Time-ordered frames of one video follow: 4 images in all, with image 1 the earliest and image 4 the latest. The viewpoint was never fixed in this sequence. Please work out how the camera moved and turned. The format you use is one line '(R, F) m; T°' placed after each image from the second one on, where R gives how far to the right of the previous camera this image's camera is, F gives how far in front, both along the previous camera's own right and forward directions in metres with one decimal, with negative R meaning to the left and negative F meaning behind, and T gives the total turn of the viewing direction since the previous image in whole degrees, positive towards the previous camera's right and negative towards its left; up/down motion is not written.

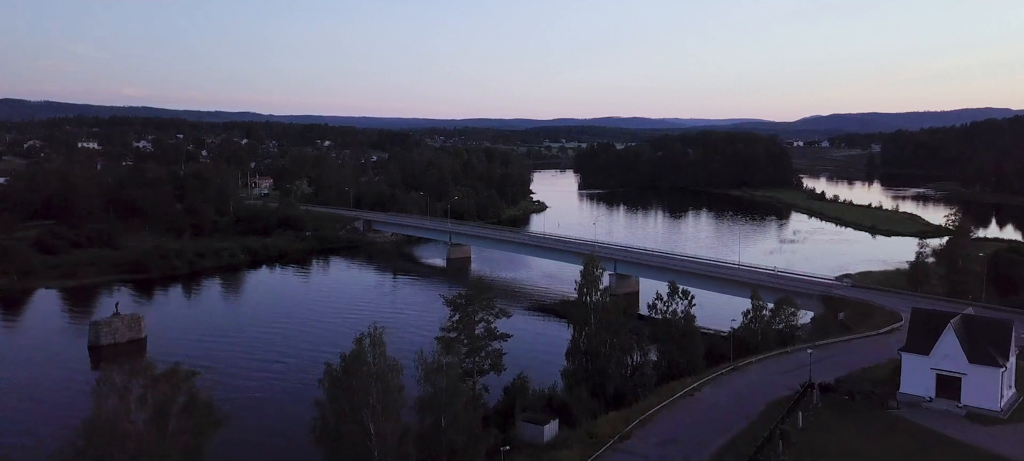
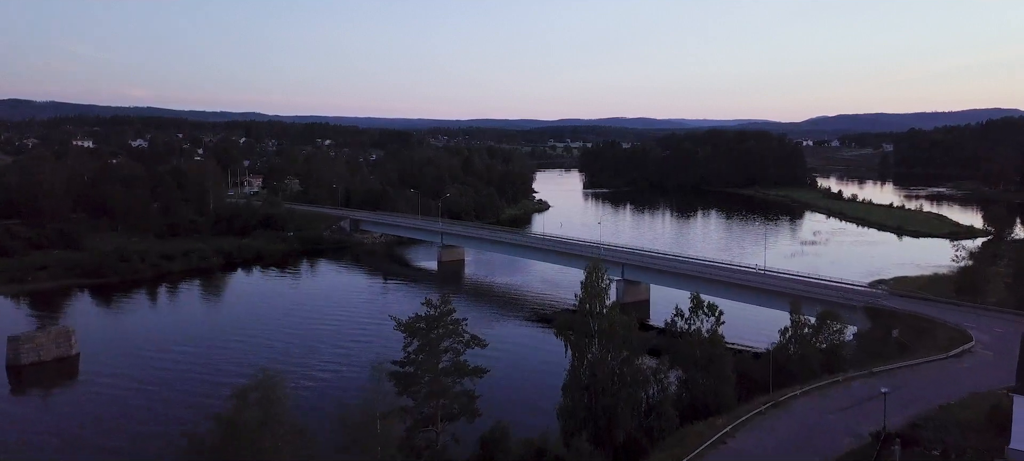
(+0.5, +4.4) m; 0°
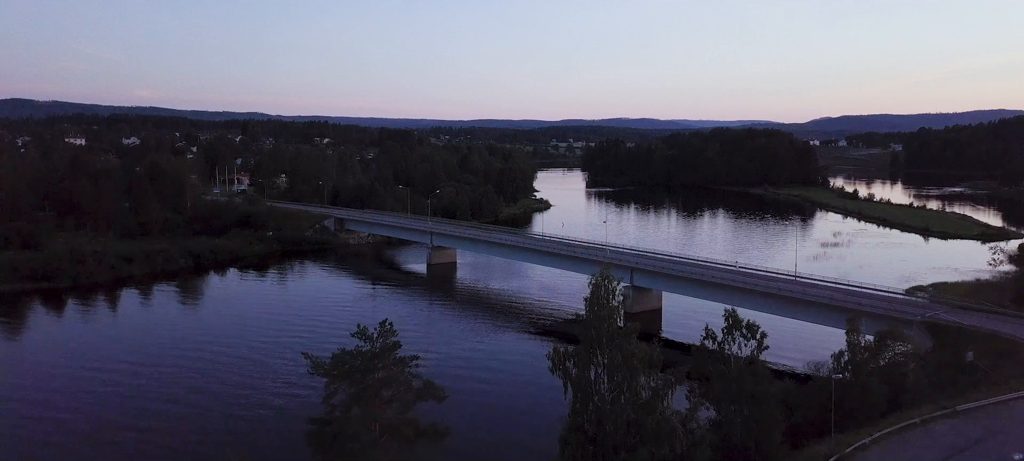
(+0.4, +4.1) m; 0°
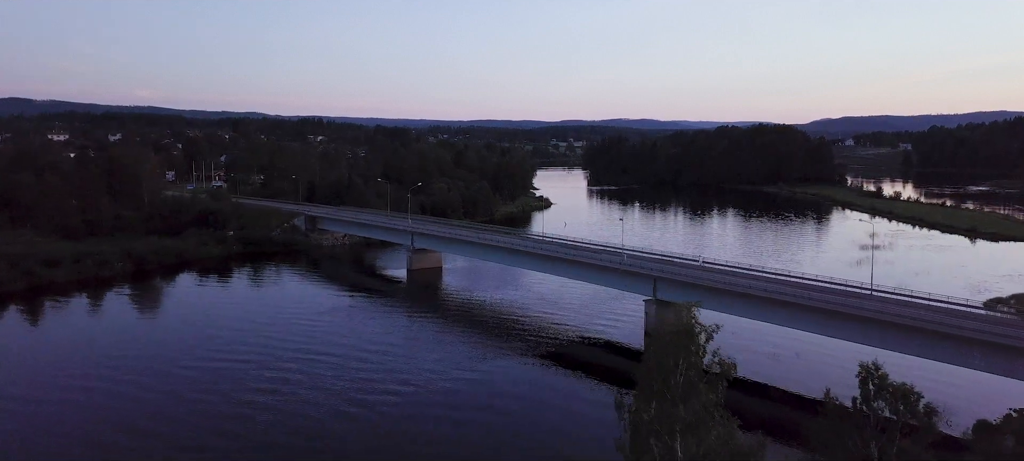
(+0.2, +6.3) m; 0°
